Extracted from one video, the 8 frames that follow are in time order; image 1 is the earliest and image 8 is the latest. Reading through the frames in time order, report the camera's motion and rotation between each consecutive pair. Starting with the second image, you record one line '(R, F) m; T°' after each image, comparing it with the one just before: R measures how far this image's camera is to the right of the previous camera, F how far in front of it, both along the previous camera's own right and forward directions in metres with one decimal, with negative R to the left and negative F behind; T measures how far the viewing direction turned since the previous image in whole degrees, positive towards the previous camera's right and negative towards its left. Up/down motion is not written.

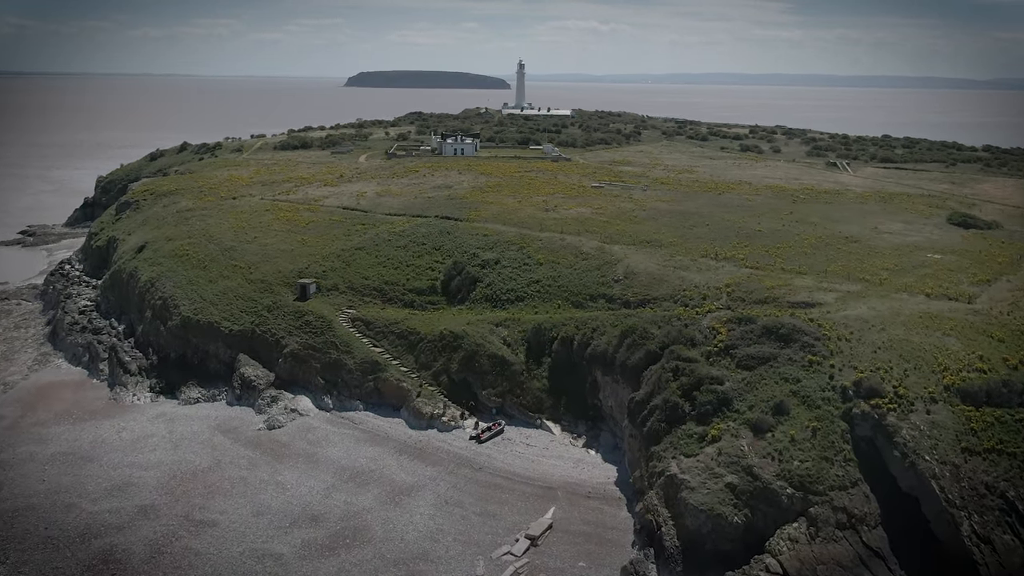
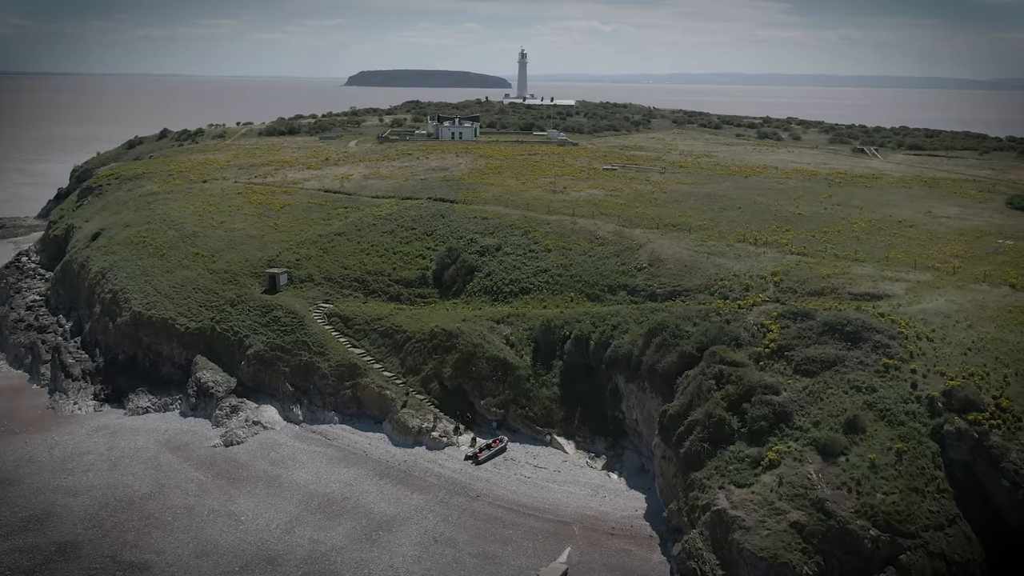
(-0.2, +9.4) m; 0°
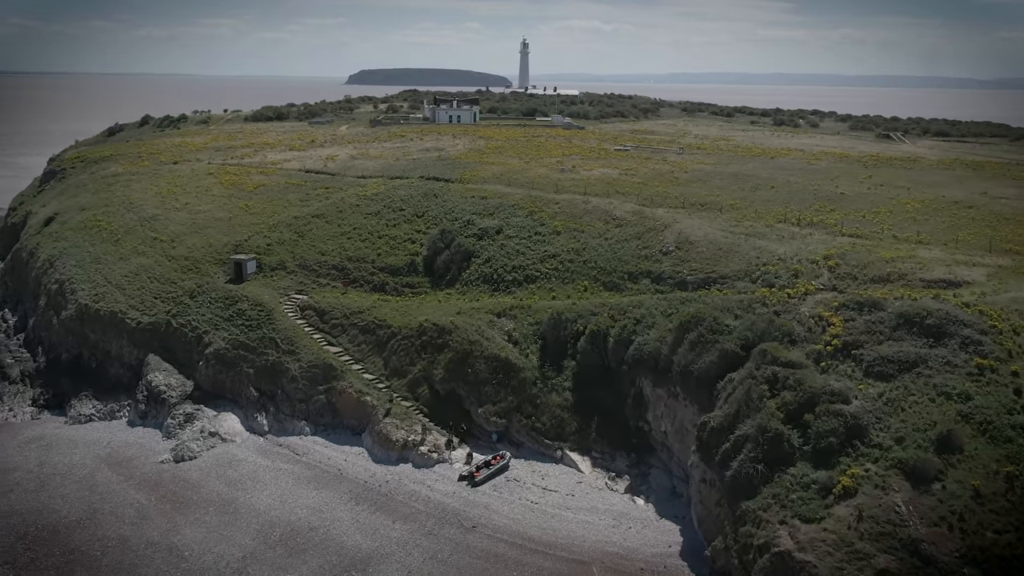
(-0.1, +7.6) m; 0°
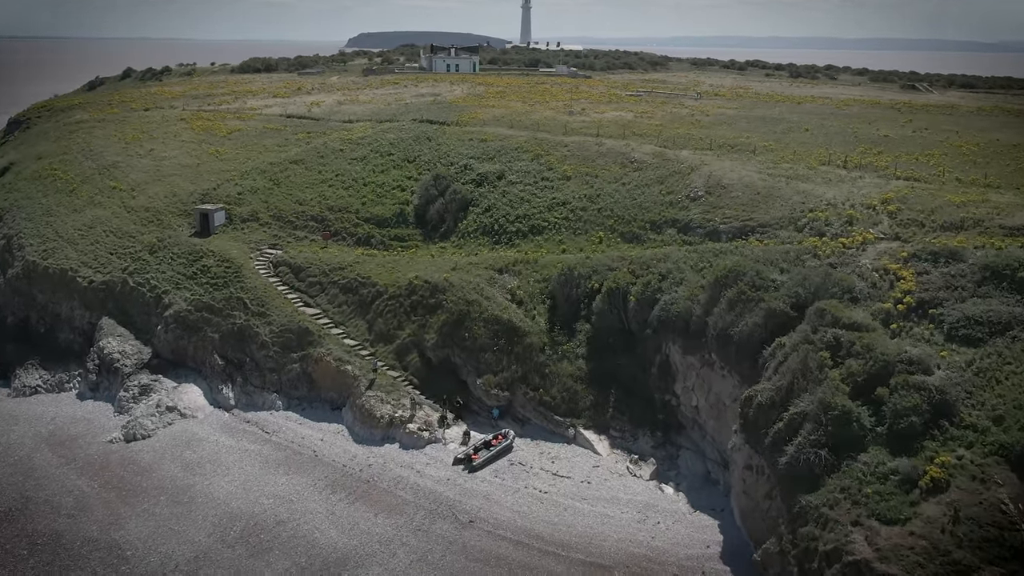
(-0.1, +6.0) m; 0°
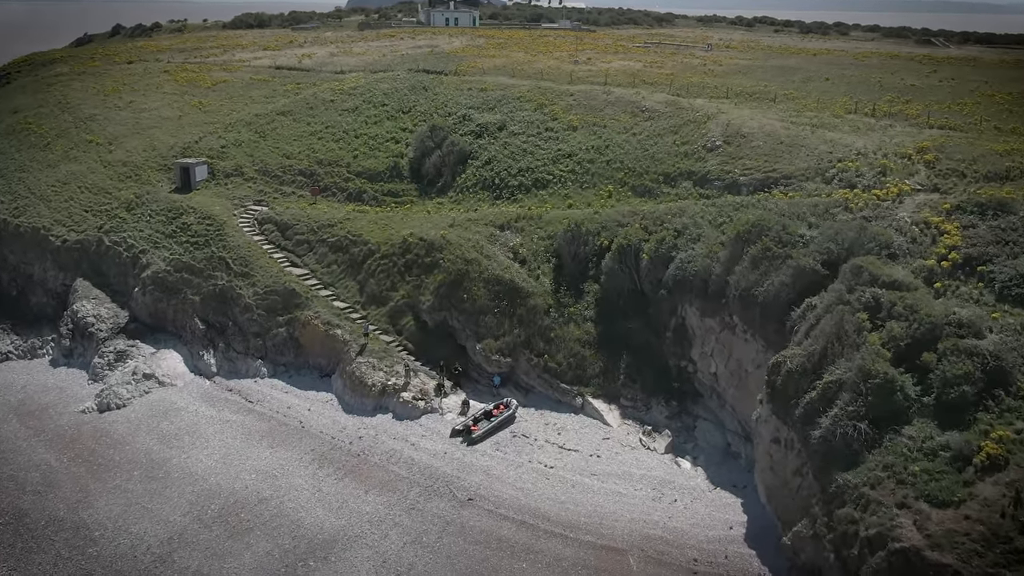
(0.0, +2.8) m; 0°
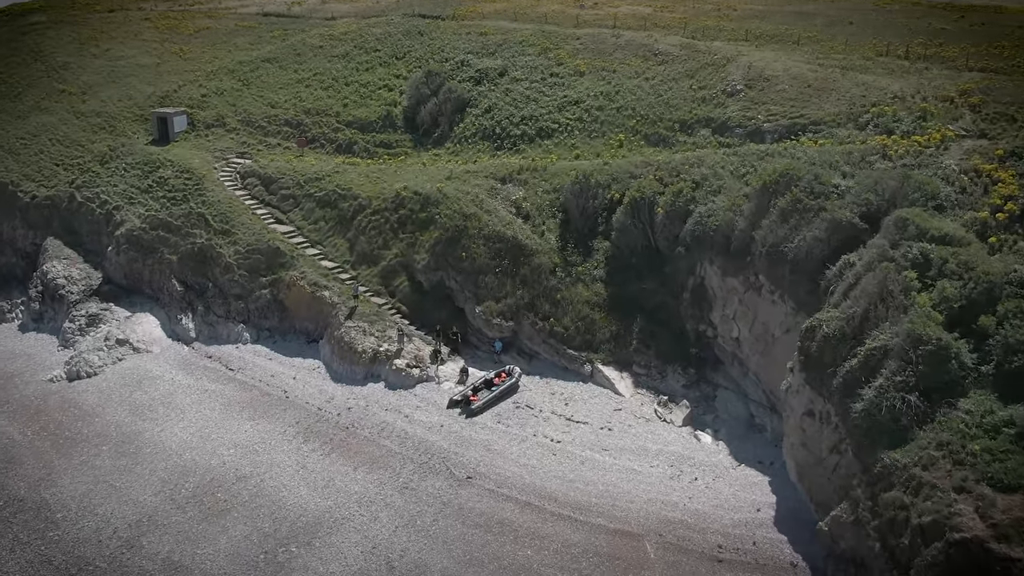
(0.0, +2.7) m; 0°
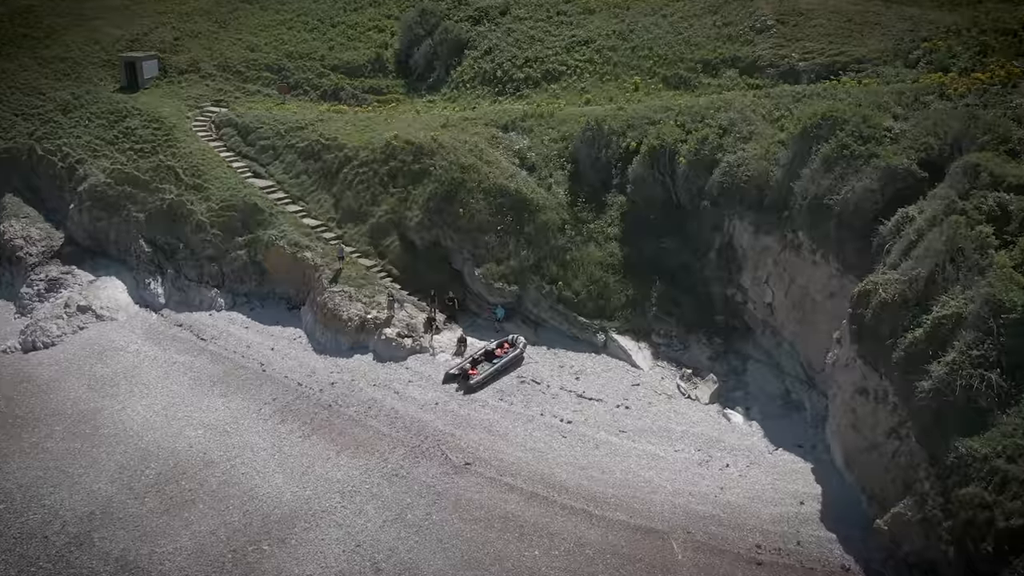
(-0.1, +3.1) m; 0°
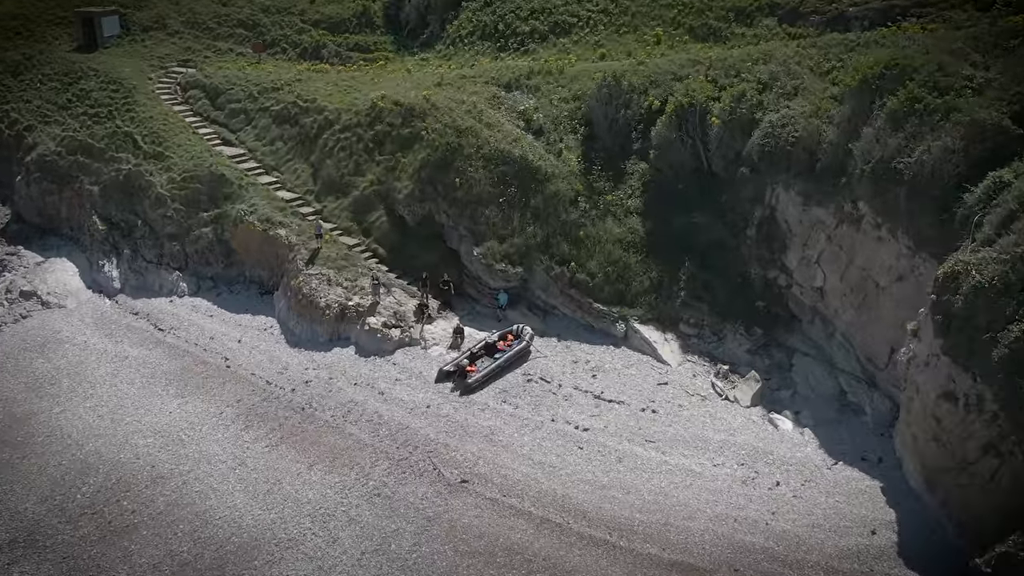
(-0.1, +3.5) m; 0°
